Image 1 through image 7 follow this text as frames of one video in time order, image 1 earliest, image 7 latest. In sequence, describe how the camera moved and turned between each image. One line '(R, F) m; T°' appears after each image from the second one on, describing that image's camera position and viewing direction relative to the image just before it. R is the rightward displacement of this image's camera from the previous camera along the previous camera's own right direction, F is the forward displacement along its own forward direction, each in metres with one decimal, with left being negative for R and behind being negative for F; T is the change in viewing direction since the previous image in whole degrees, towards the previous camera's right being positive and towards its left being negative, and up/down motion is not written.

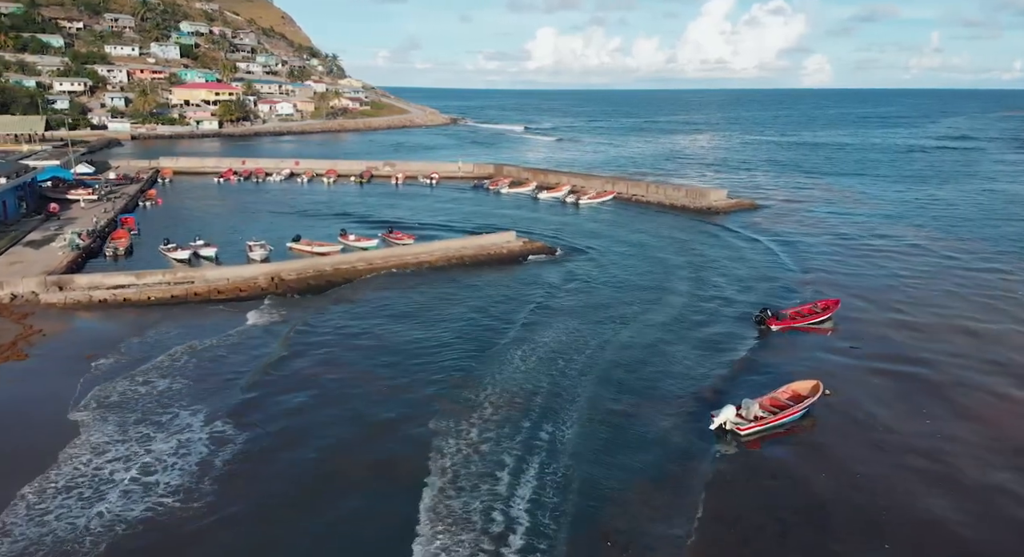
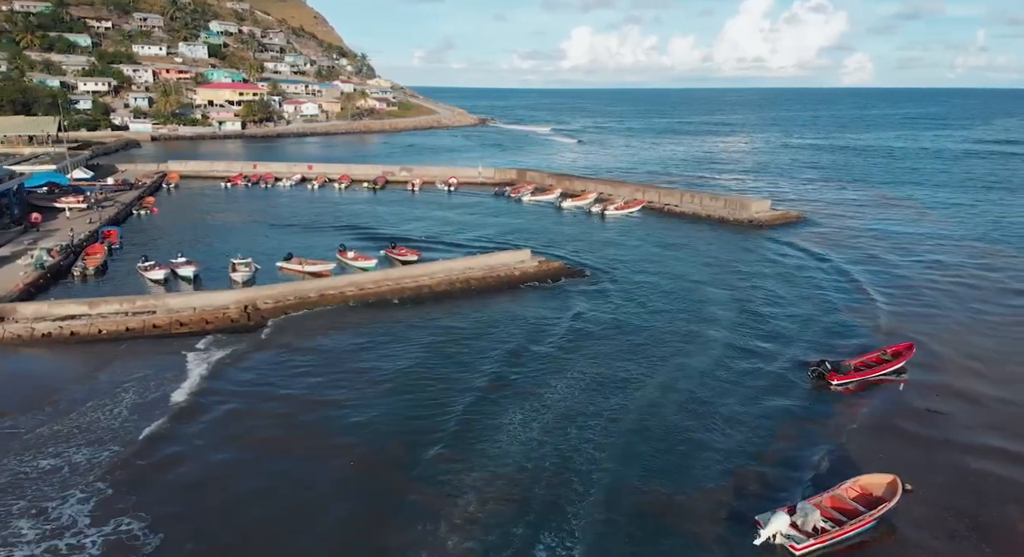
(+0.9, +4.9) m; -3°
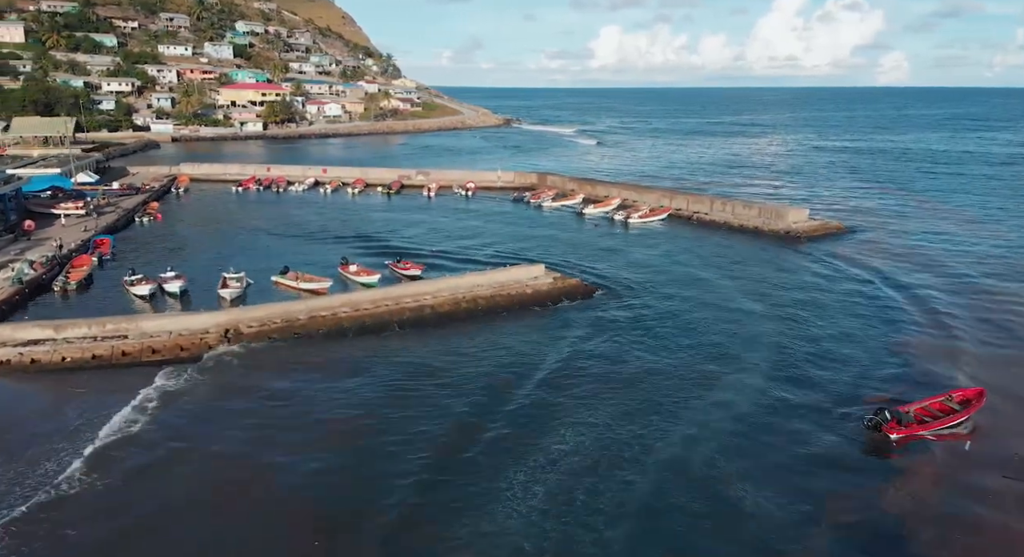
(+0.7, +3.1) m; -2°
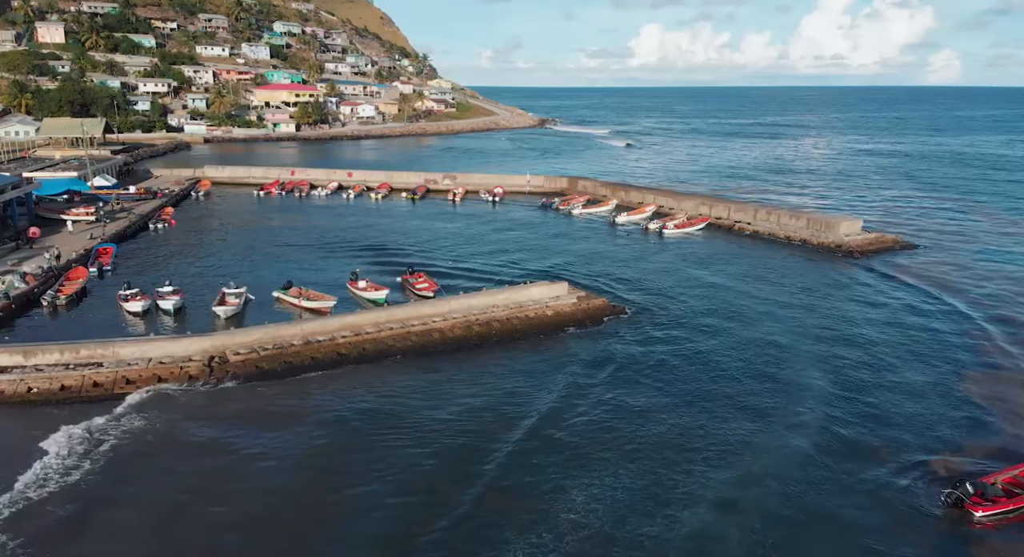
(+0.7, +3.1) m; -3°
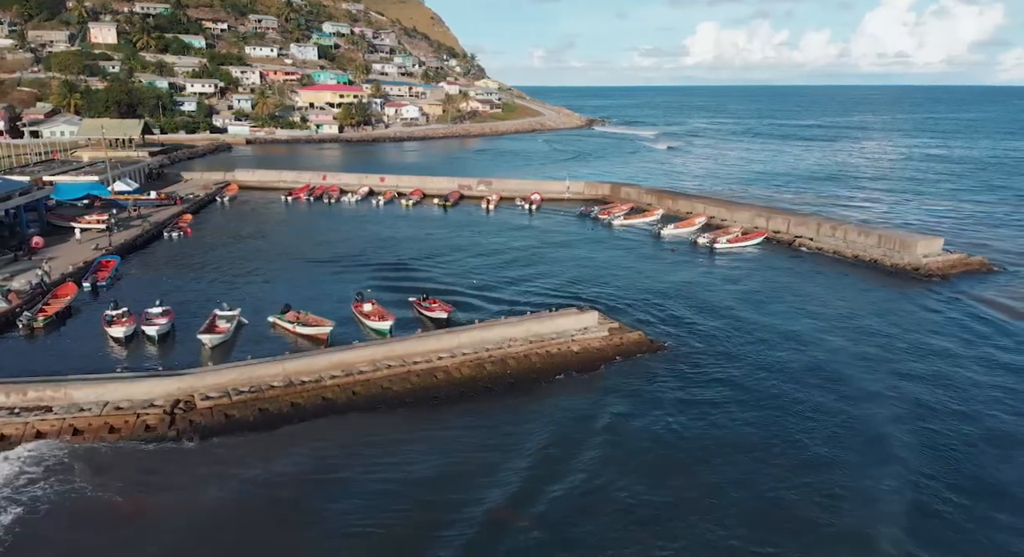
(+1.0, +4.1) m; -4°
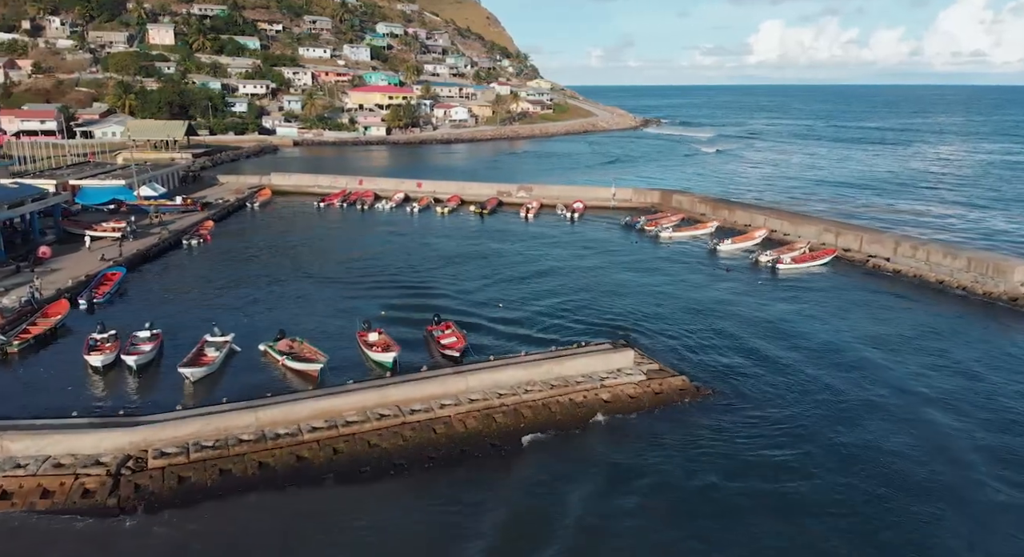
(+1.1, +3.9) m; -4°
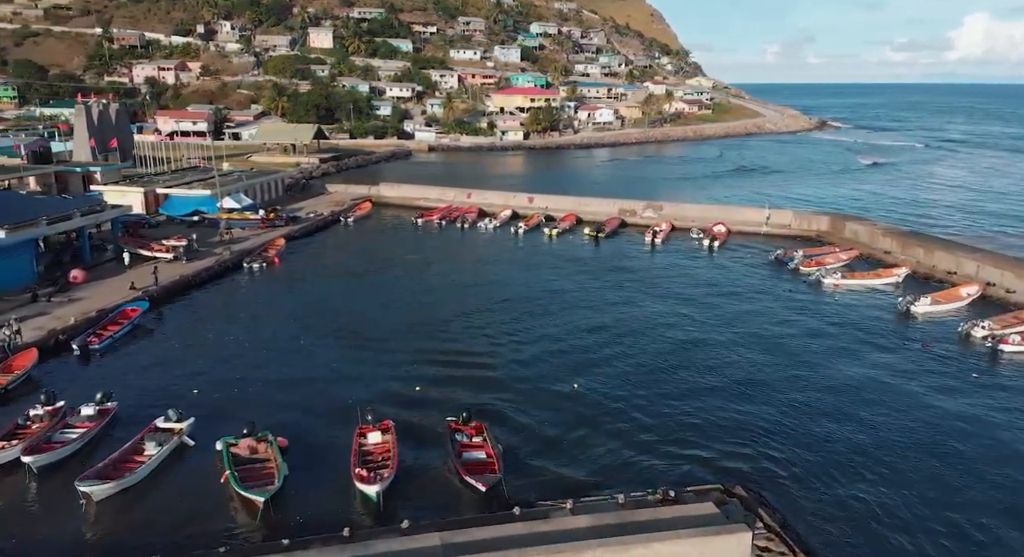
(+2.3, +9.3) m; -13°
